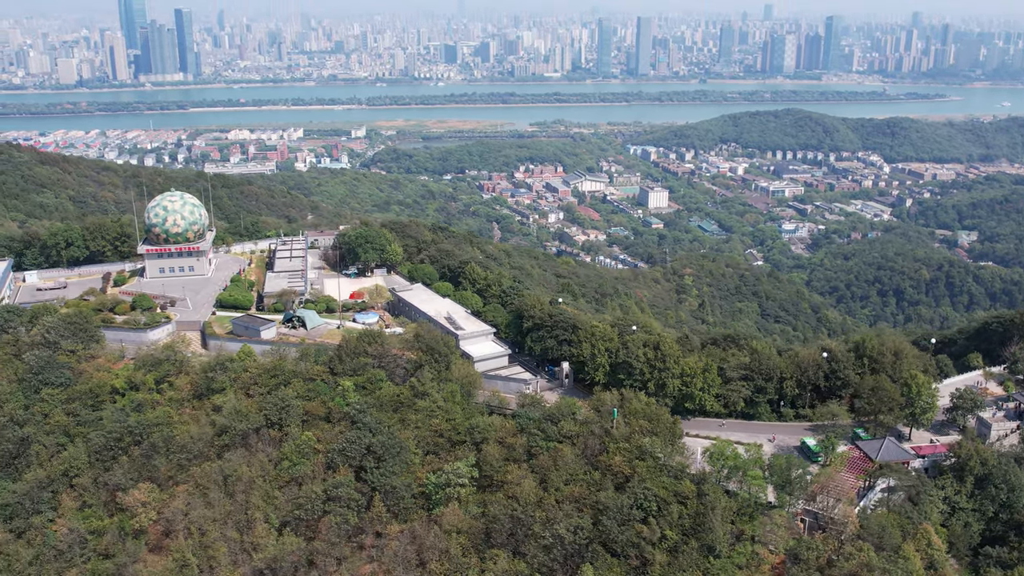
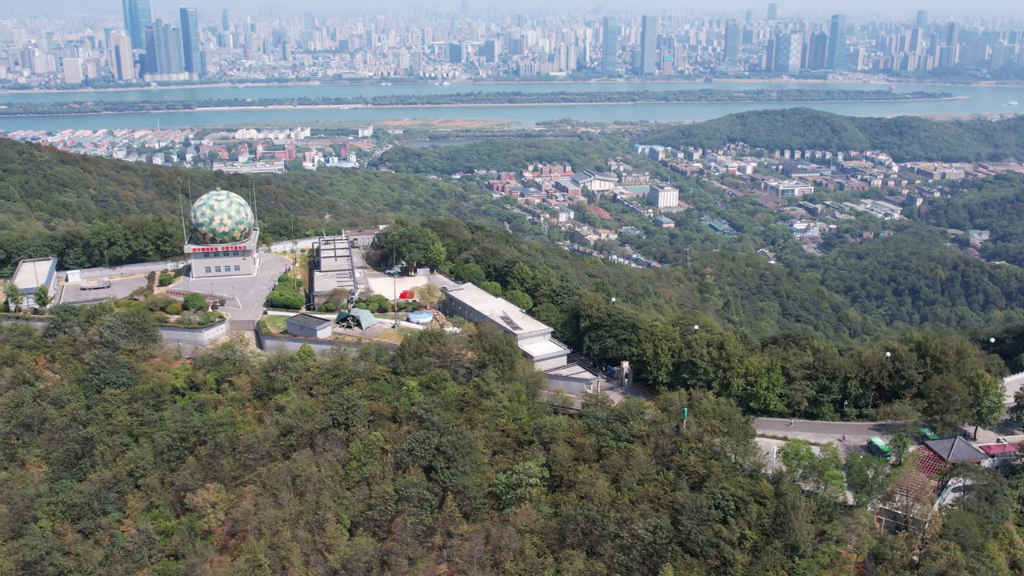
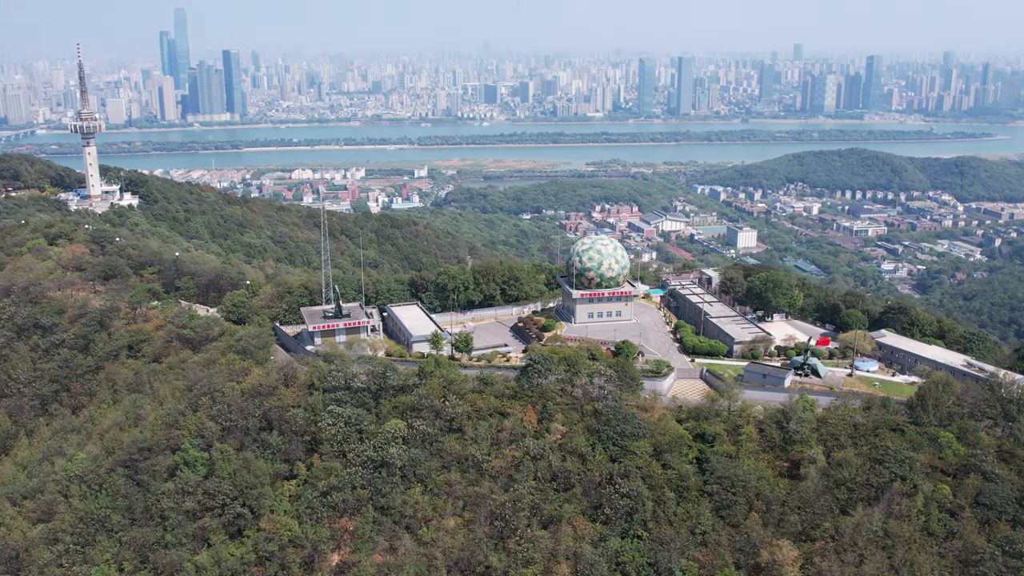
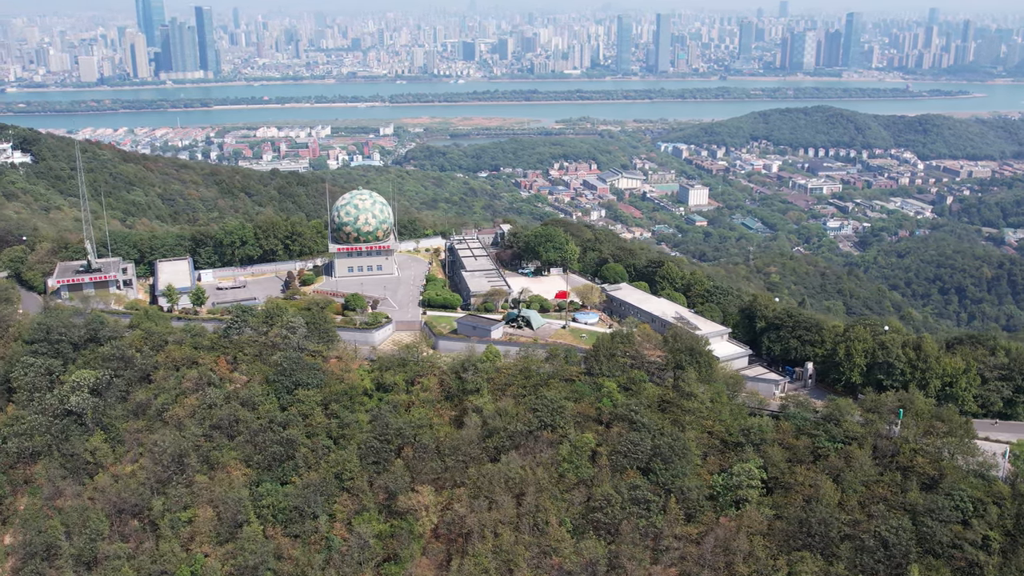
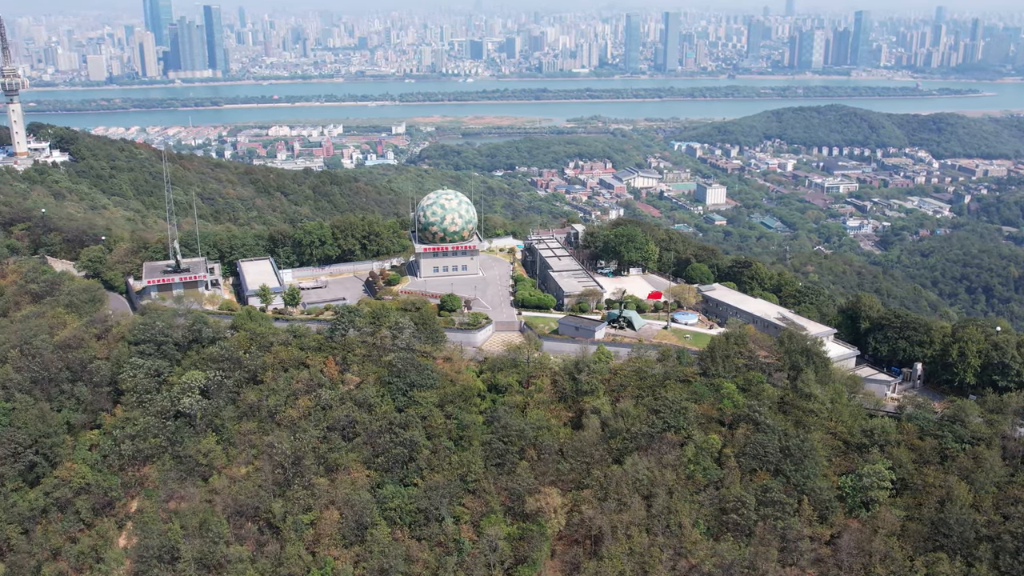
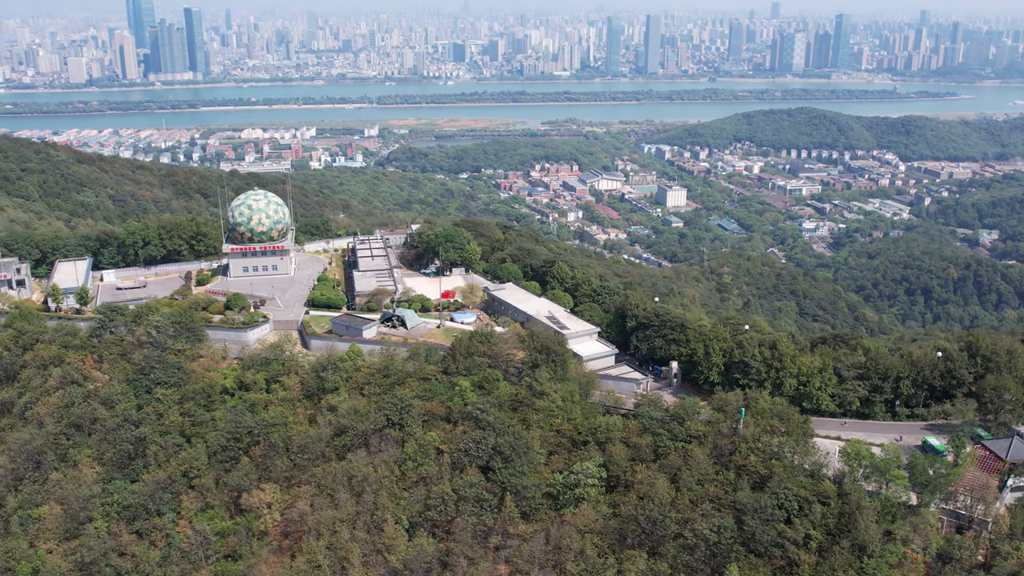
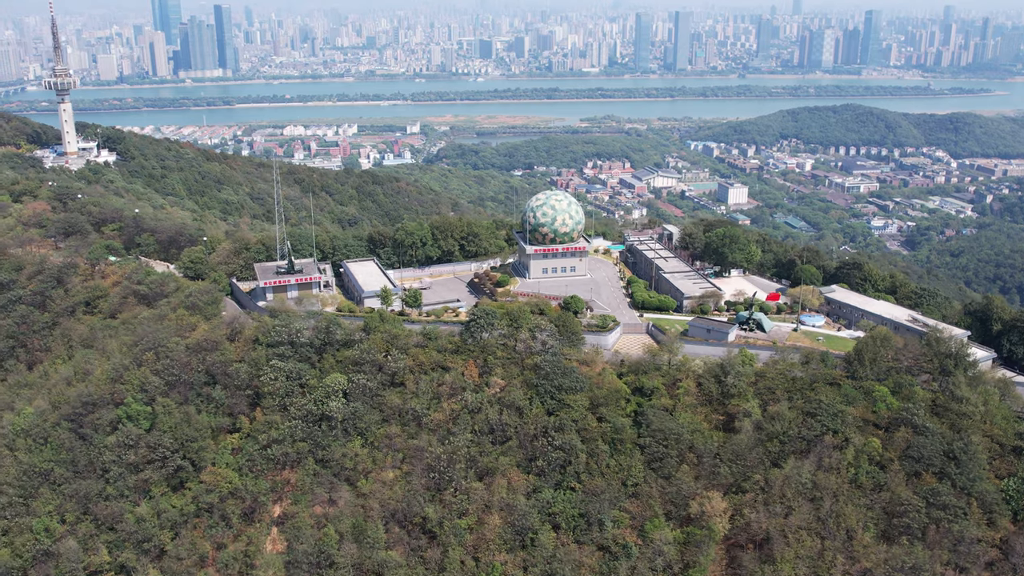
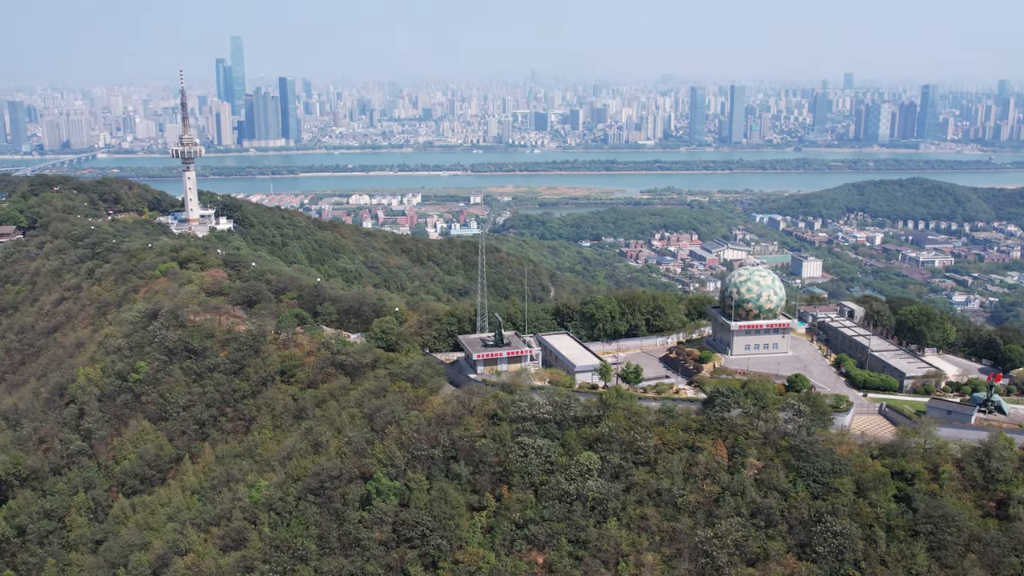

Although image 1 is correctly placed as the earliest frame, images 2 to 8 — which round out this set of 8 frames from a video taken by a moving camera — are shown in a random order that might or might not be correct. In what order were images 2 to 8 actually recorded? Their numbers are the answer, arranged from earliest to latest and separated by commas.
2, 6, 4, 5, 7, 3, 8
